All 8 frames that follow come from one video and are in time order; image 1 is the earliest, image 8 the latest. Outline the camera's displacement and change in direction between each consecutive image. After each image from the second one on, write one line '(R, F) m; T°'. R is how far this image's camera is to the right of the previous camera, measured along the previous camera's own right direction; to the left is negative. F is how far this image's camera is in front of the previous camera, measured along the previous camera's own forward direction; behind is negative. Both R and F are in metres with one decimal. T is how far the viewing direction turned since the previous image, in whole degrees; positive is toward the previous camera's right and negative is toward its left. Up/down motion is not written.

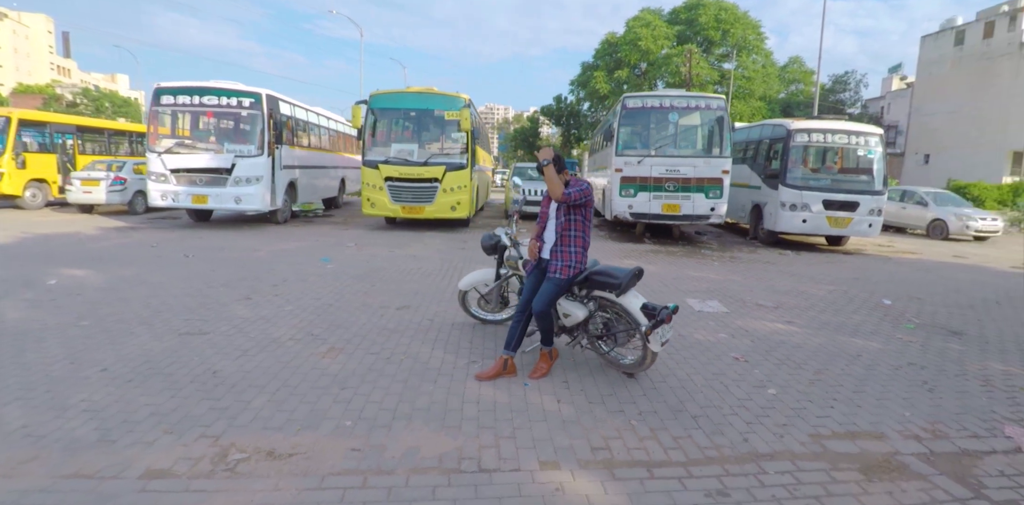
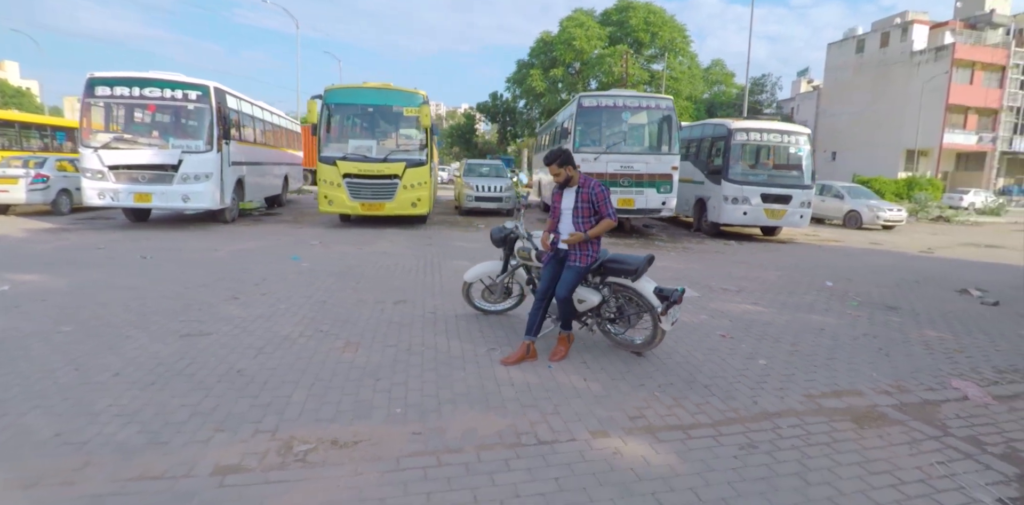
(-0.7, -0.2) m; +7°
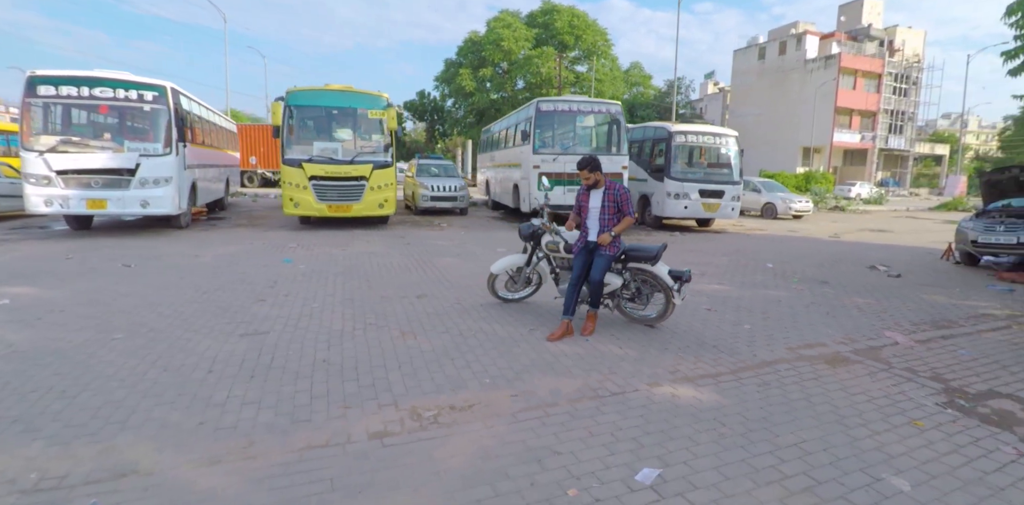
(-1.1, -0.7) m; +8°
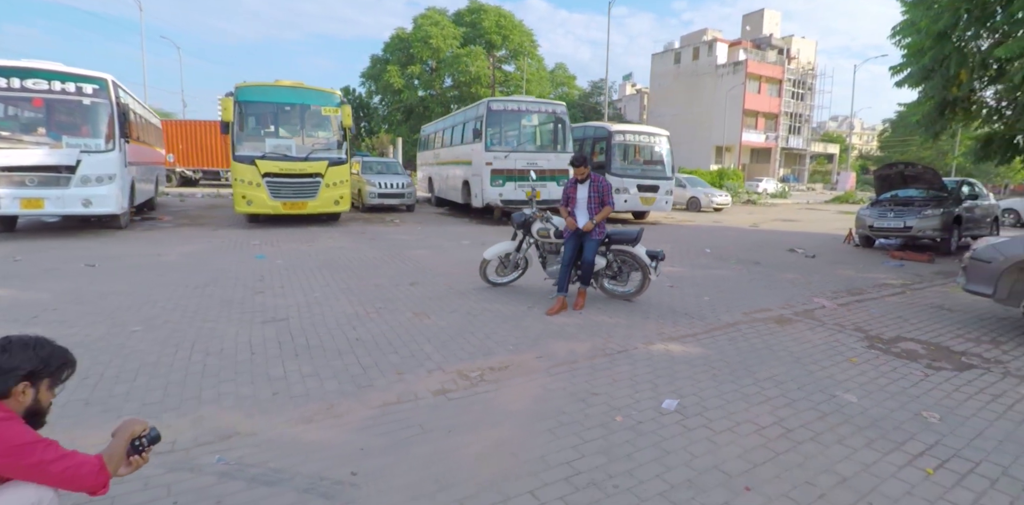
(-0.8, -0.6) m; +8°
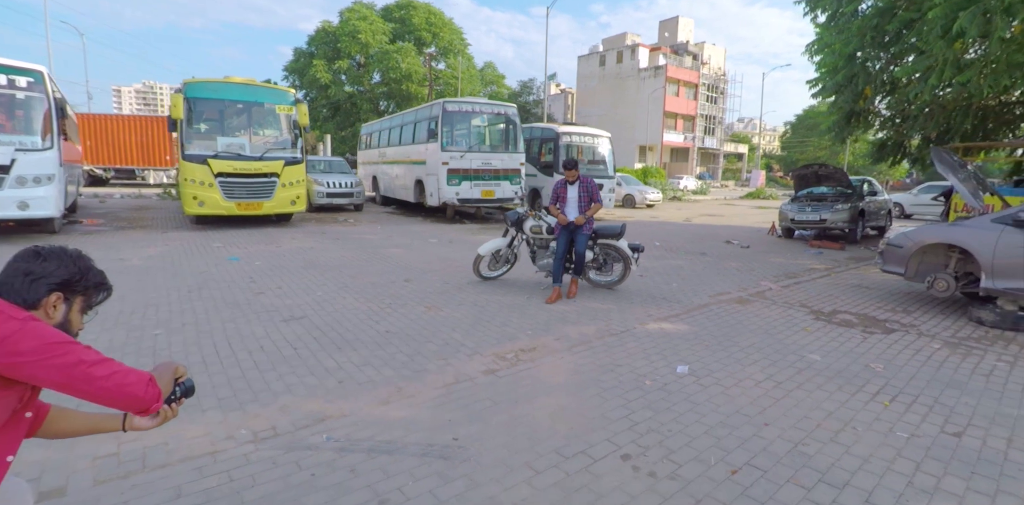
(-0.9, -0.5) m; +8°
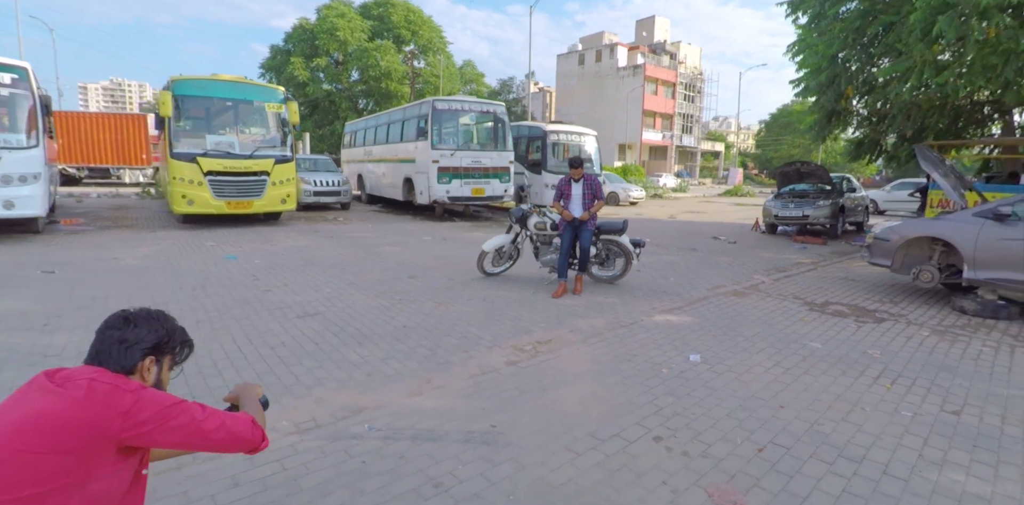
(-0.4, -0.1) m; +2°
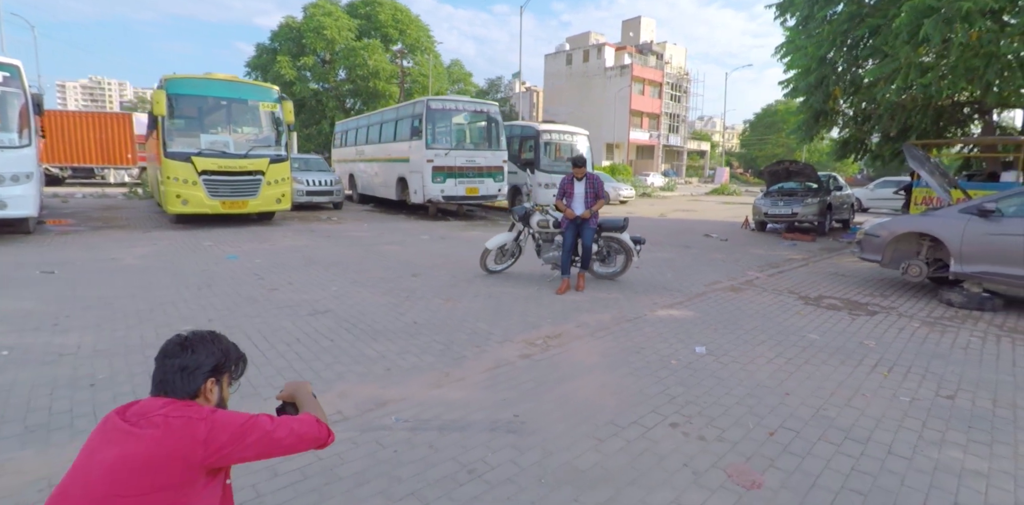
(-0.2, -0.1) m; +1°
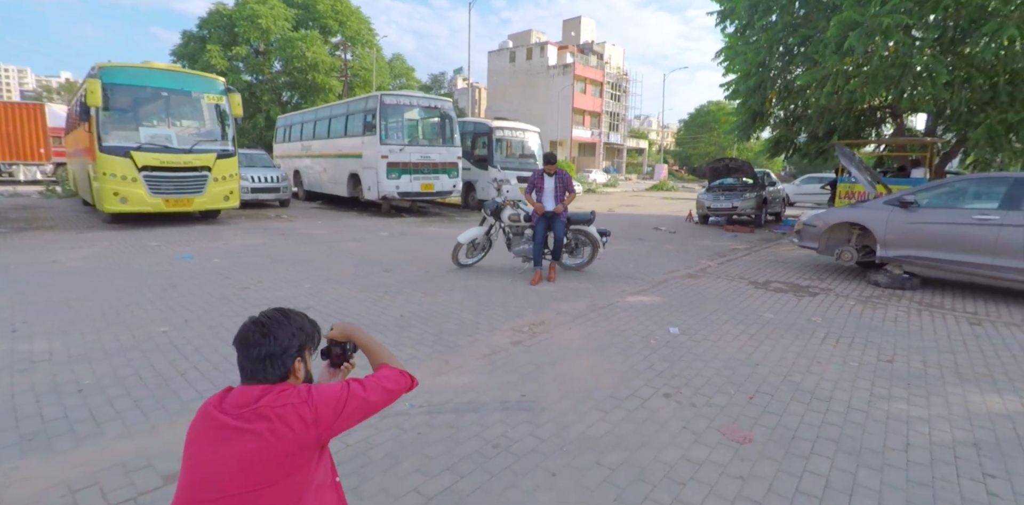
(-0.4, -0.2) m; +6°
